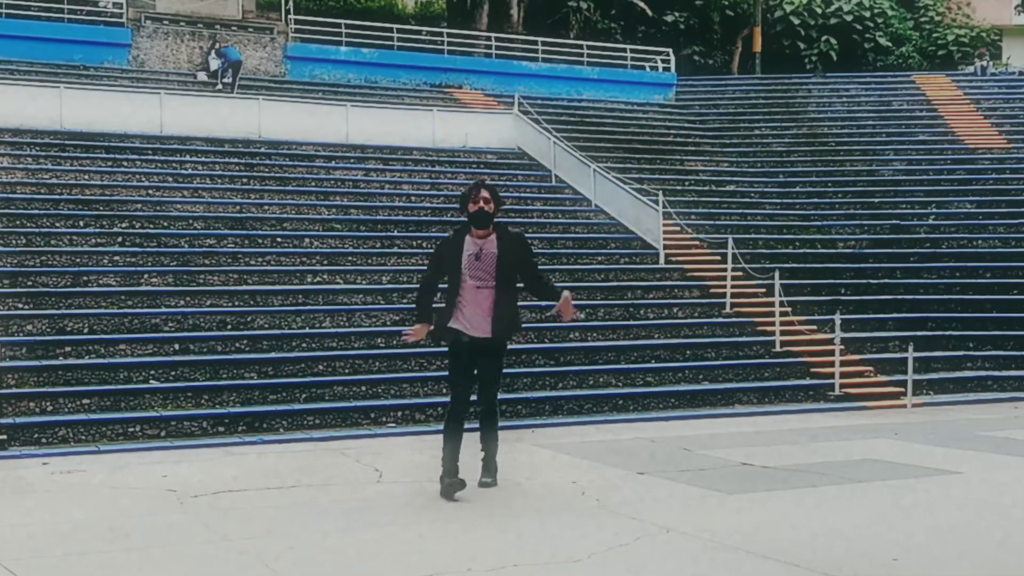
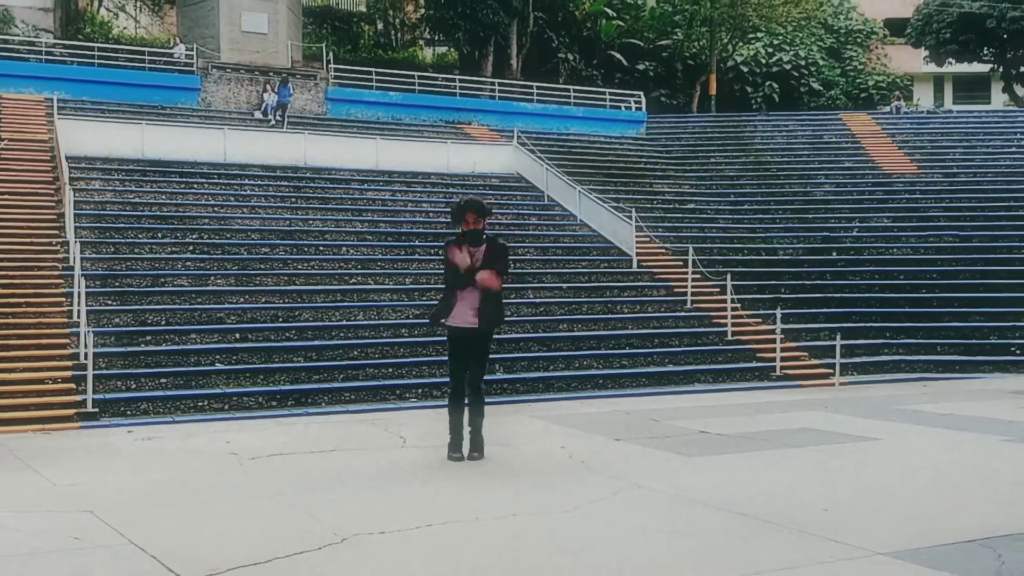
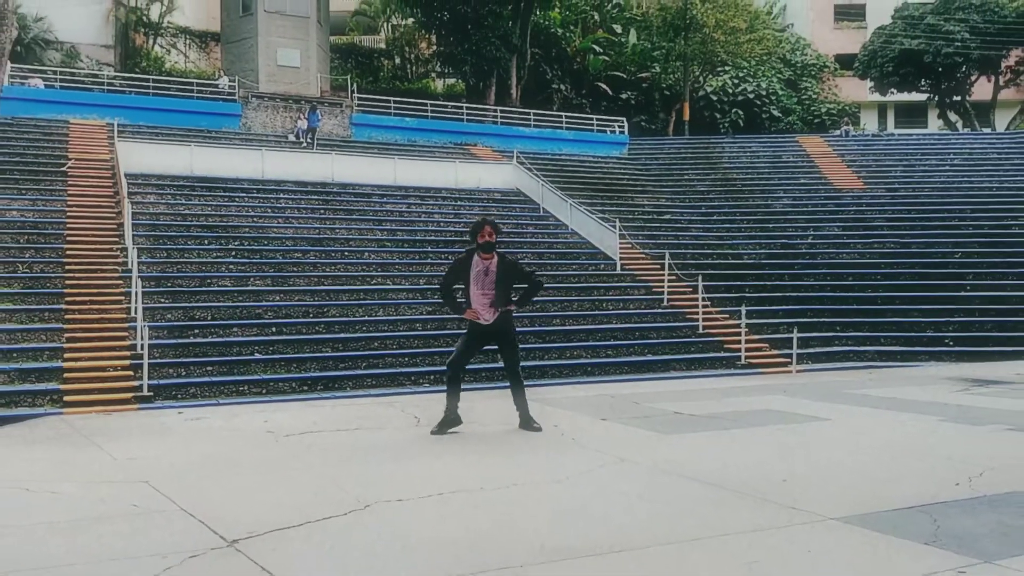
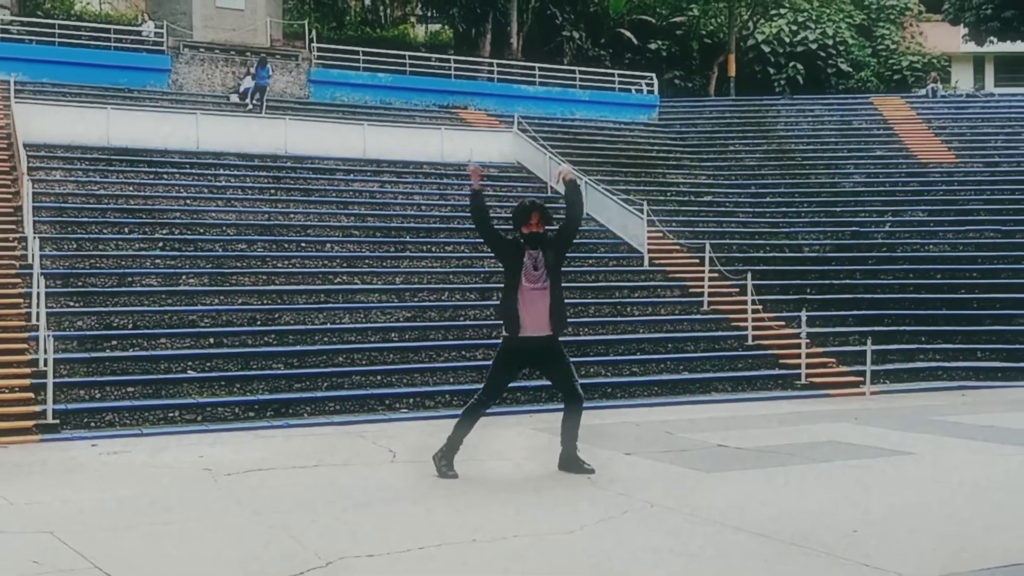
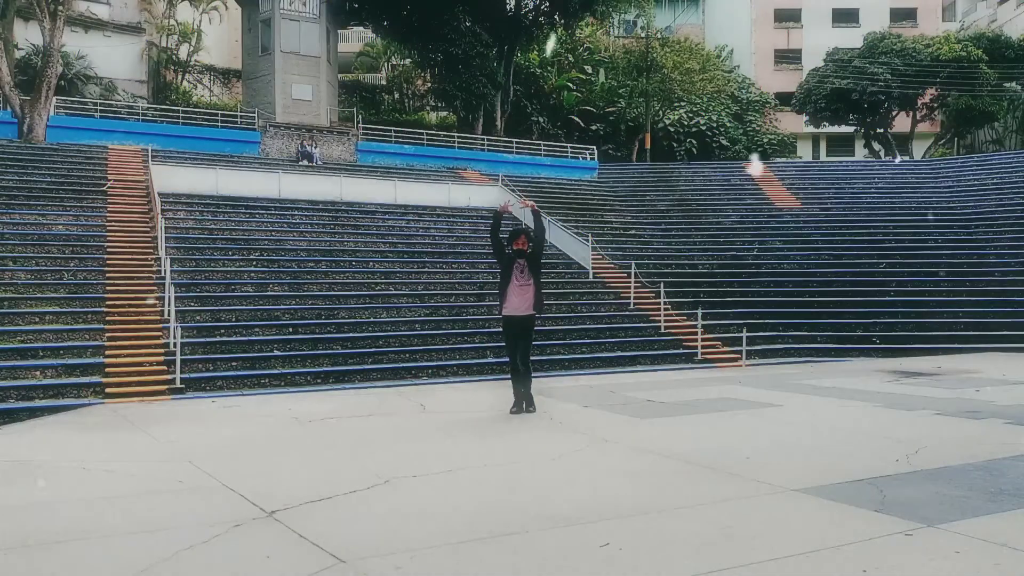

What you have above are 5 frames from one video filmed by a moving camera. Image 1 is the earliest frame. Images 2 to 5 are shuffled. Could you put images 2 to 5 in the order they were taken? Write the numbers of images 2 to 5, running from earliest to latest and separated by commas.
4, 2, 3, 5
